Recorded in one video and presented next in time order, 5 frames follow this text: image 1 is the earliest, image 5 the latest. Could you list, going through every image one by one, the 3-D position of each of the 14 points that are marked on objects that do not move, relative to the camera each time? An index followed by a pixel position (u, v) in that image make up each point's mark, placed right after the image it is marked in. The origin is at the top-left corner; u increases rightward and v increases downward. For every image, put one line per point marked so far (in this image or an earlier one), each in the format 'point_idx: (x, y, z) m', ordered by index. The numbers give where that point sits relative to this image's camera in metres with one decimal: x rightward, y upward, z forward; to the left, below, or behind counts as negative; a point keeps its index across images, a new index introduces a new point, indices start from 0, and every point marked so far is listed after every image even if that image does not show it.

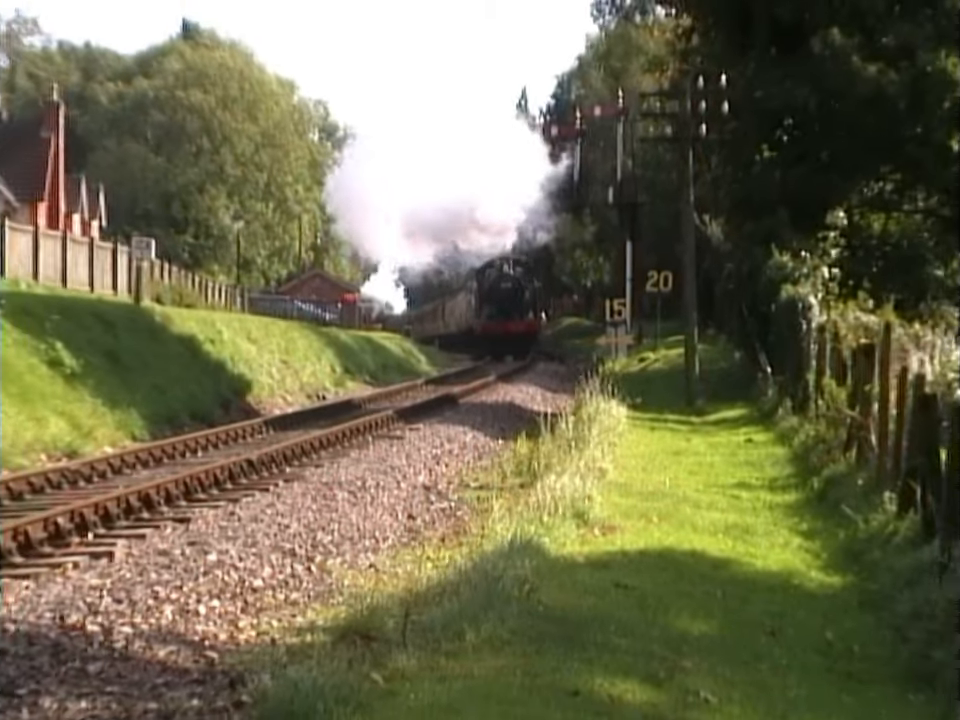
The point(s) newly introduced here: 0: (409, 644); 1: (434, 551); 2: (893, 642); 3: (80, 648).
0: (-0.5, -2.0, +9.9) m
1: (-0.5, -1.8, +13.5) m
2: (+3.1, -2.1, +10.5) m
3: (-3.0, -2.1, +10.2) m
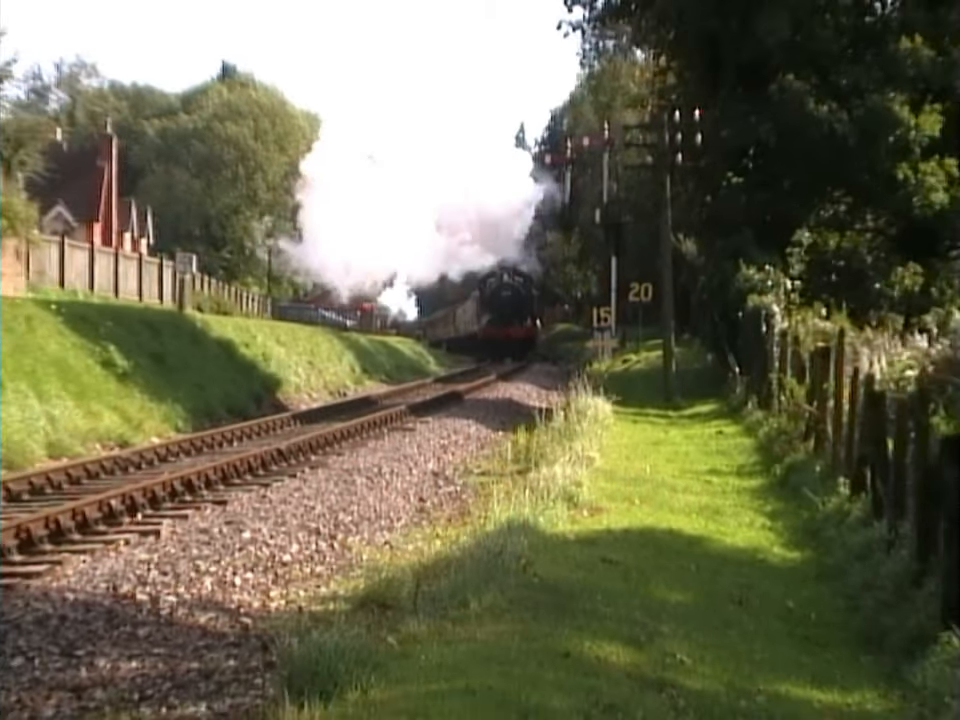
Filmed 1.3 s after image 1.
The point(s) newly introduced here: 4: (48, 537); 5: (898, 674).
0: (-0.5, -2.0, +11.2) m
1: (-0.4, -1.8, +14.8) m
2: (+3.1, -2.1, +11.7) m
3: (-2.9, -2.1, +11.6) m
4: (-4.2, -1.7, +13.9) m
5: (+3.2, -2.4, +10.6) m
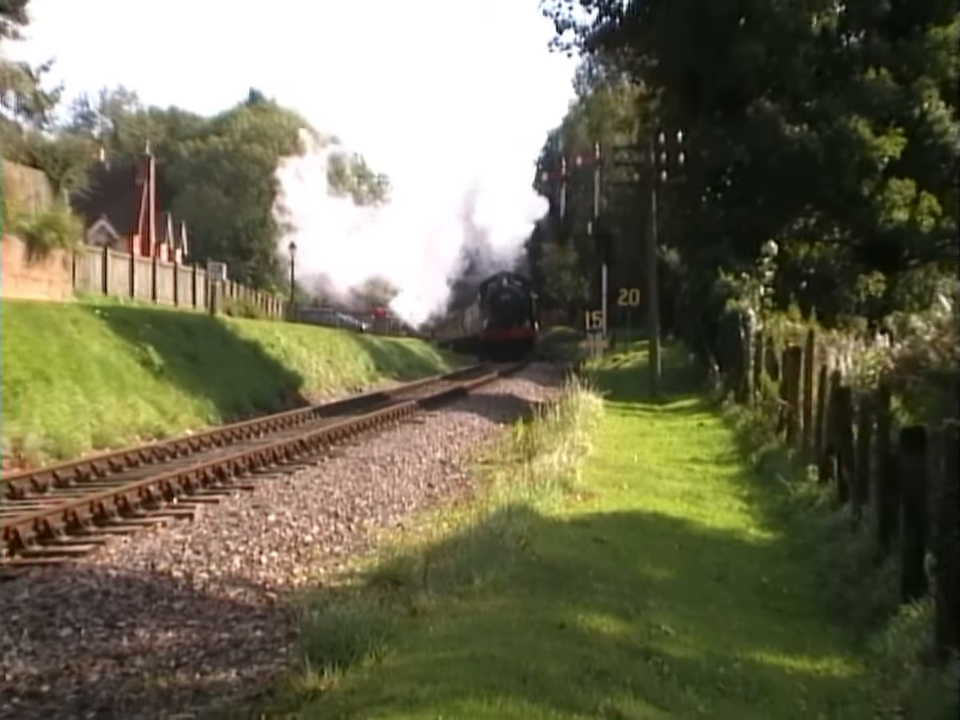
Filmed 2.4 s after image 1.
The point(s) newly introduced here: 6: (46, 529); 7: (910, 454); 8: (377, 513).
0: (-0.5, -2.0, +12.3) m
1: (-0.4, -1.8, +16.0) m
2: (+3.1, -2.1, +12.9) m
3: (-2.9, -2.1, +12.8) m
4: (-4.2, -1.7, +15.0) m
5: (+3.3, -2.4, +11.7) m
6: (-4.5, -1.7, +14.4) m
7: (+3.6, -0.8, +11.4) m
8: (-1.2, -1.8, +16.1) m
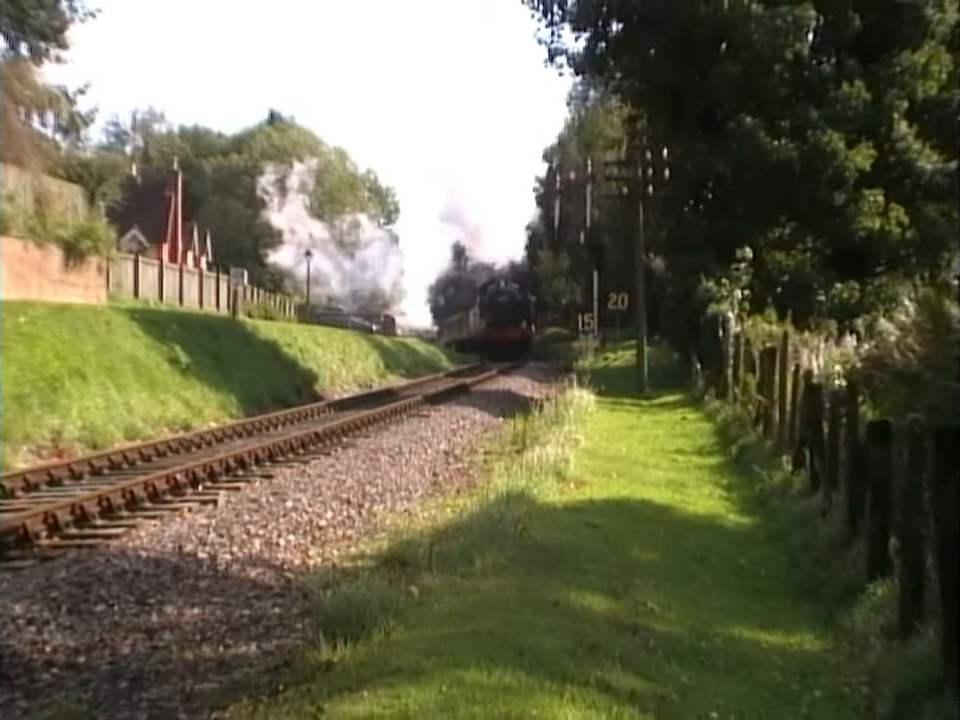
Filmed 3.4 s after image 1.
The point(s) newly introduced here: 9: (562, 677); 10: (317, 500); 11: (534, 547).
0: (-0.4, -2.0, +13.4) m
1: (-0.3, -1.7, +17.0) m
2: (+3.1, -2.1, +13.9) m
3: (-2.9, -2.1, +13.8) m
4: (-4.2, -1.7, +16.1) m
5: (+3.3, -2.4, +12.7) m
6: (-4.5, -1.7, +15.5) m
7: (+3.6, -0.8, +12.4) m
8: (-1.2, -1.8, +17.1) m
9: (+0.7, -2.5, +10.5) m
10: (-2.0, -1.7, +16.9) m
11: (+0.6, -1.9, +13.9) m
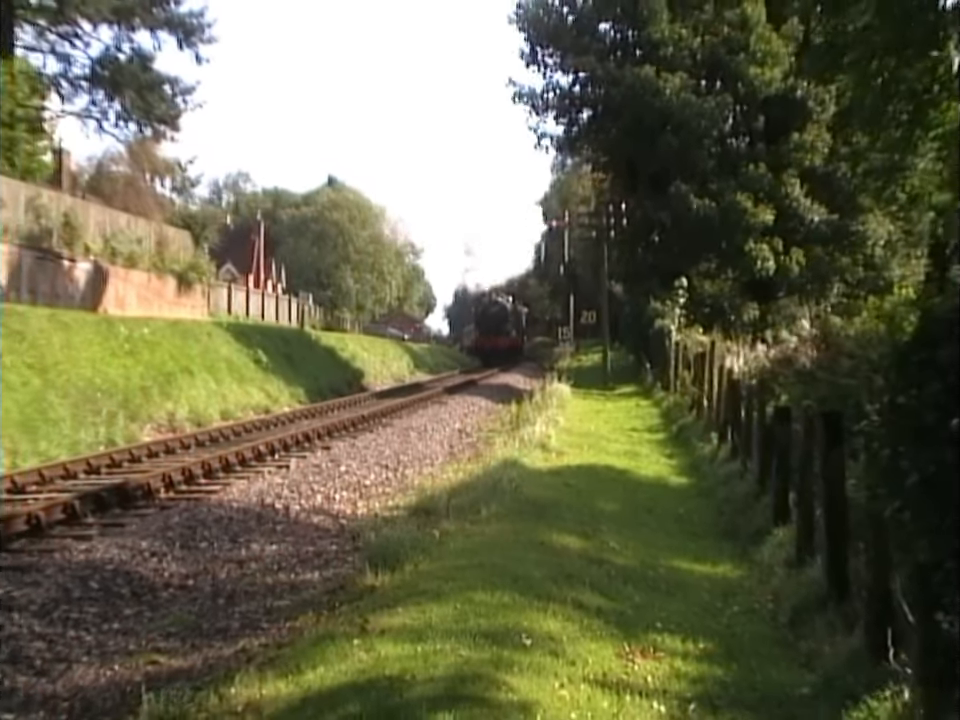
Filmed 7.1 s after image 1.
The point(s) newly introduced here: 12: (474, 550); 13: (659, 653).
0: (-0.4, -2.0, +17.9) m
1: (-0.2, -1.7, +21.6) m
2: (+3.2, -2.1, +18.4) m
3: (-2.8, -2.1, +18.4) m
4: (-4.0, -1.7, +20.7) m
5: (+3.3, -2.4, +17.2) m
6: (-4.4, -1.7, +20.1) m
7: (+3.6, -0.8, +16.9) m
8: (-1.0, -1.8, +21.7) m
9: (+0.7, -2.5, +15.0) m
10: (-1.9, -1.7, +21.5) m
11: (+0.6, -1.9, +18.4) m
12: (0.0, -2.2, +16.5) m
13: (+1.7, -2.8, +13.2) m
